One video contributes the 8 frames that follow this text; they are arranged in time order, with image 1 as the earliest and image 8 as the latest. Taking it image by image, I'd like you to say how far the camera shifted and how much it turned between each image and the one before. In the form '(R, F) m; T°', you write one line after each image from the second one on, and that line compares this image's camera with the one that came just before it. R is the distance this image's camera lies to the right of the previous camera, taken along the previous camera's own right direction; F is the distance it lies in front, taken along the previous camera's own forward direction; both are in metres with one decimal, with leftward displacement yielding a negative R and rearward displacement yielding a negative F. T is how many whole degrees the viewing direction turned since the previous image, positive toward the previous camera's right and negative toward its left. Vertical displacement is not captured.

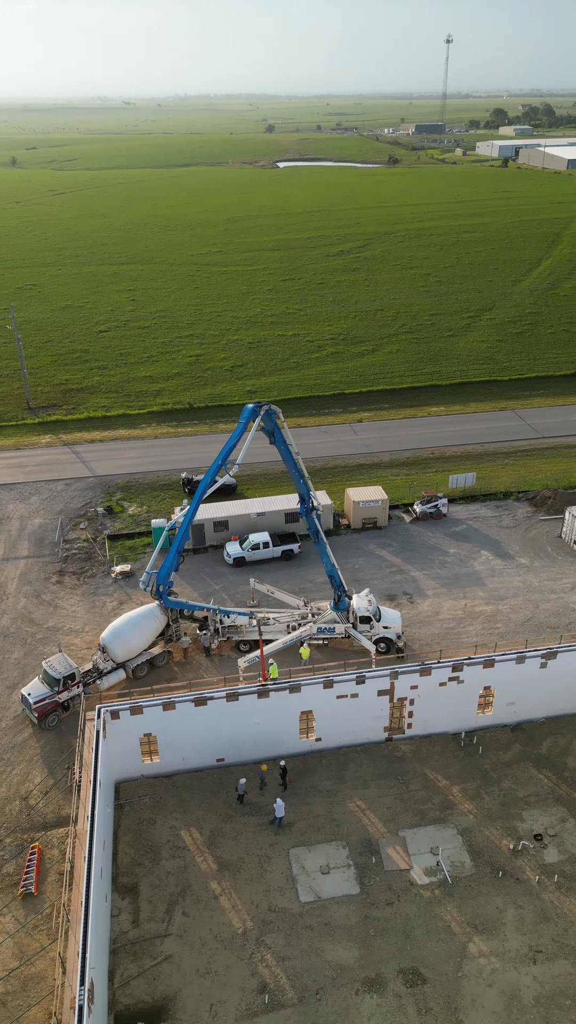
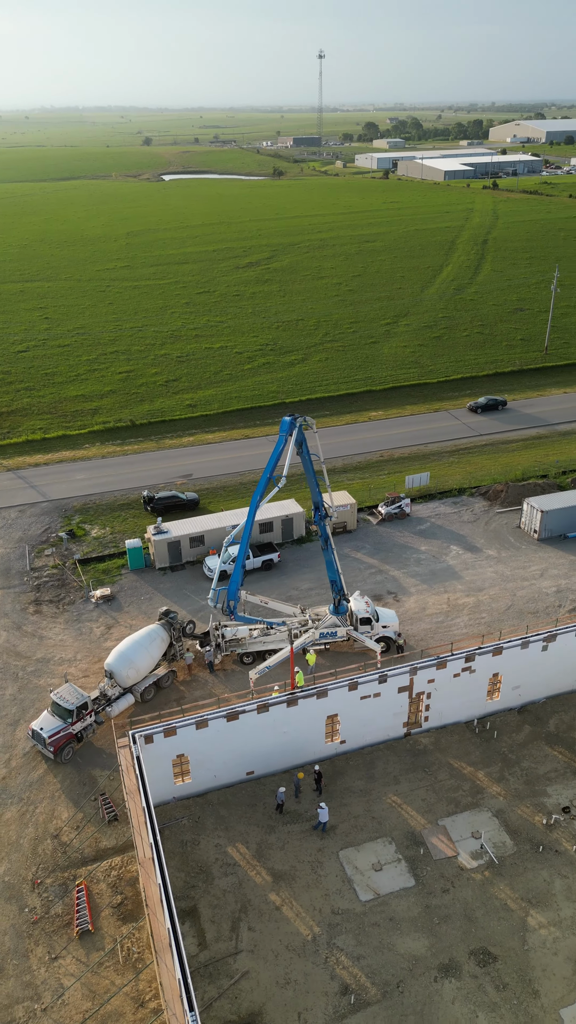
(-3.0, -0.1) m; +8°
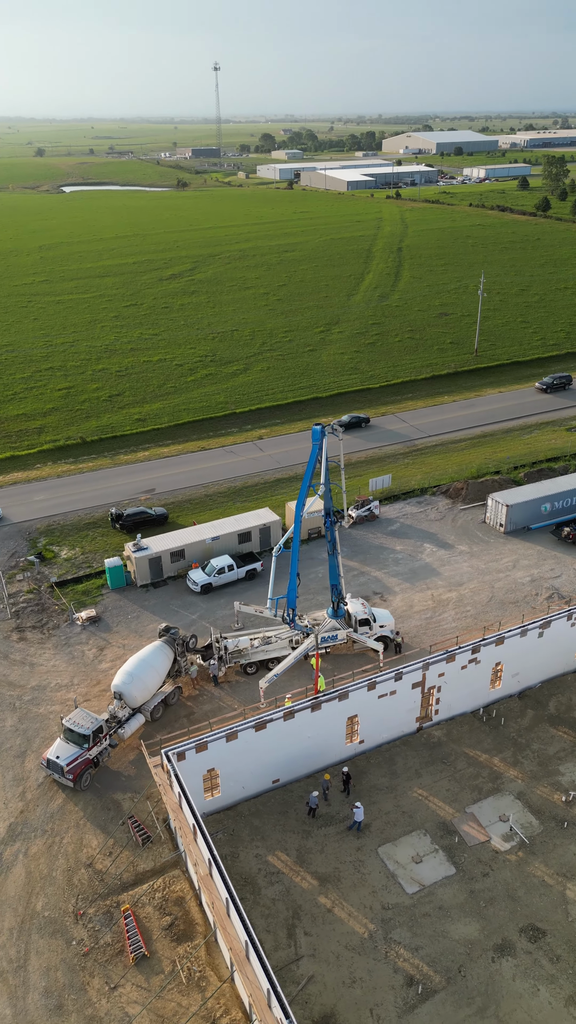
(-2.6, -0.1) m; +7°
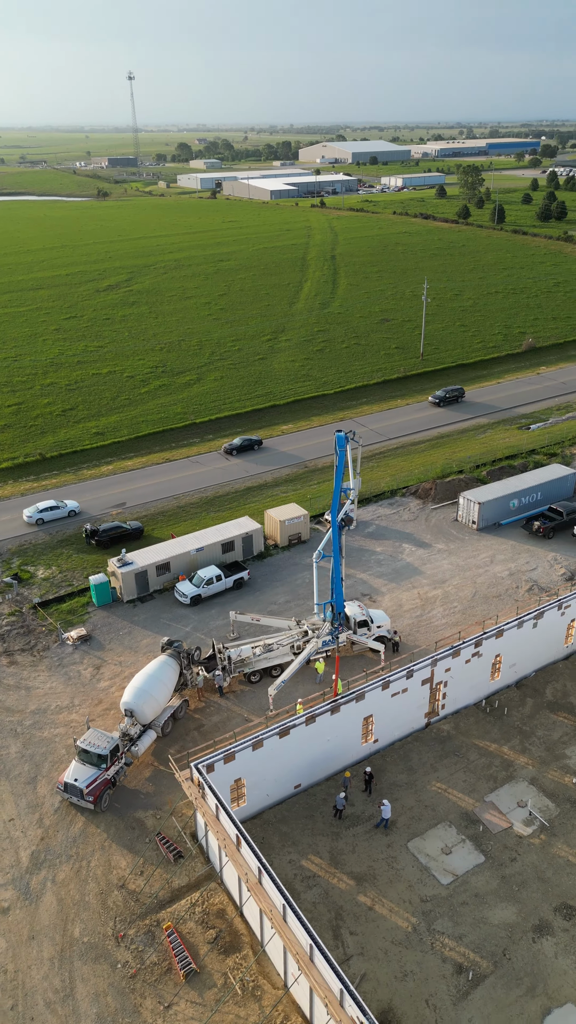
(-2.1, -0.1) m; +5°
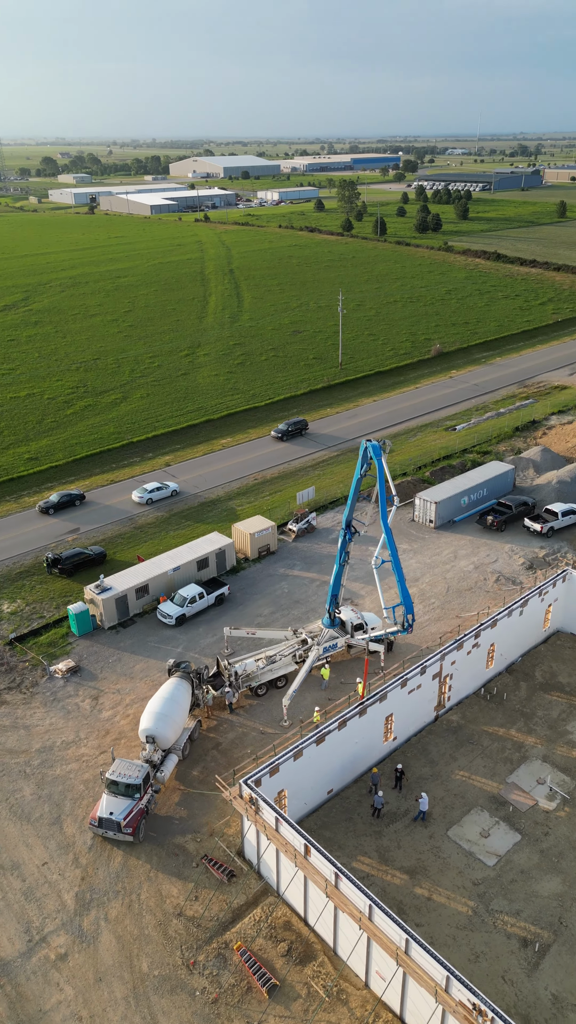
(-3.4, -0.1) m; +8°
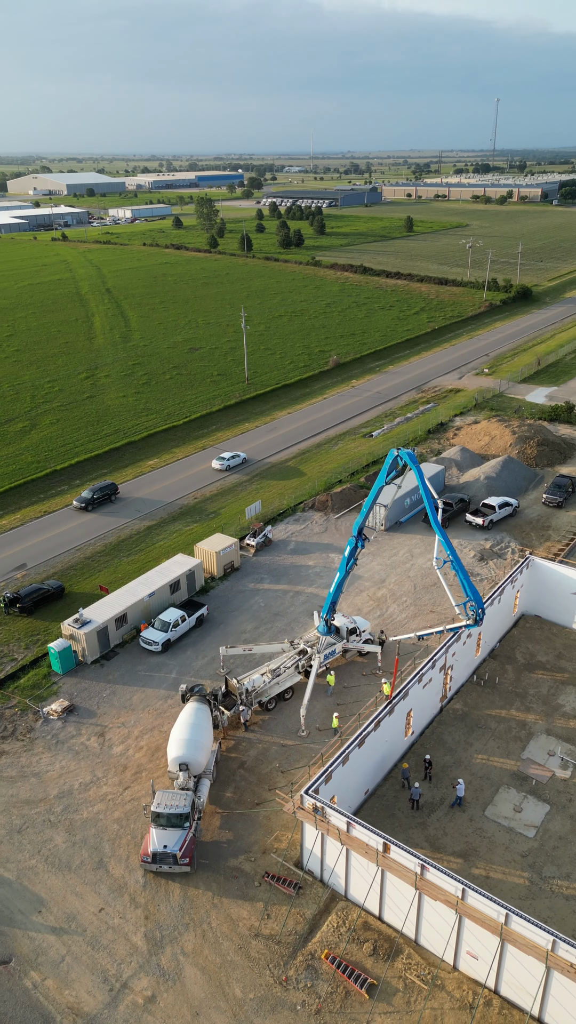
(-4.1, -0.1) m; +10°
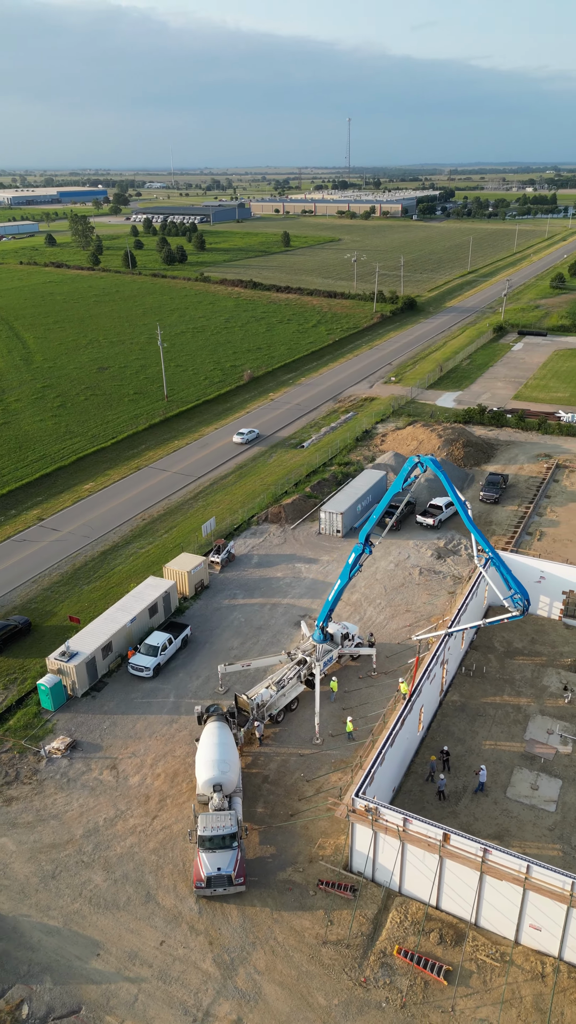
(-3.7, -0.1) m; +9°
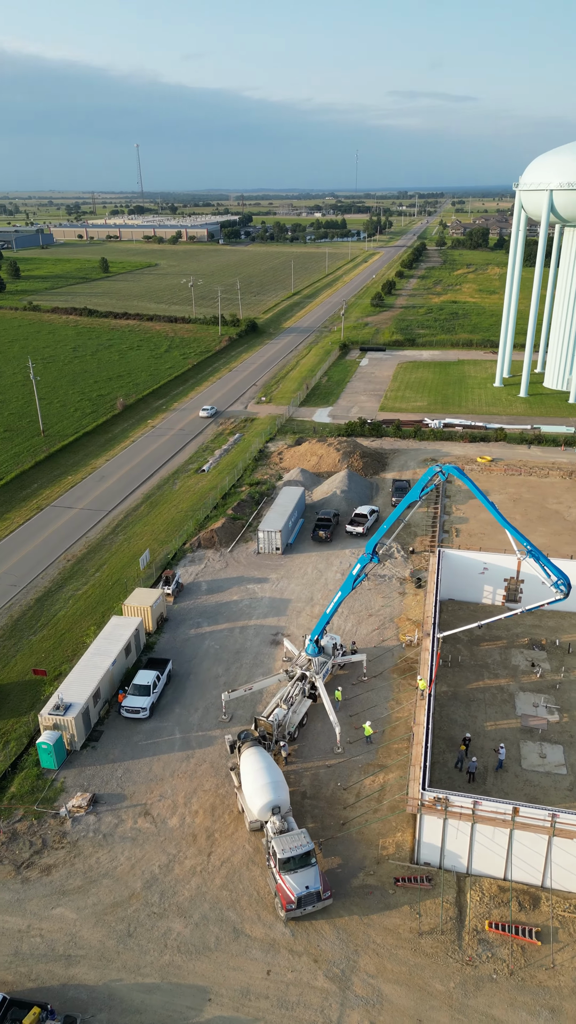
(-5.6, 0.0) m; +13°
